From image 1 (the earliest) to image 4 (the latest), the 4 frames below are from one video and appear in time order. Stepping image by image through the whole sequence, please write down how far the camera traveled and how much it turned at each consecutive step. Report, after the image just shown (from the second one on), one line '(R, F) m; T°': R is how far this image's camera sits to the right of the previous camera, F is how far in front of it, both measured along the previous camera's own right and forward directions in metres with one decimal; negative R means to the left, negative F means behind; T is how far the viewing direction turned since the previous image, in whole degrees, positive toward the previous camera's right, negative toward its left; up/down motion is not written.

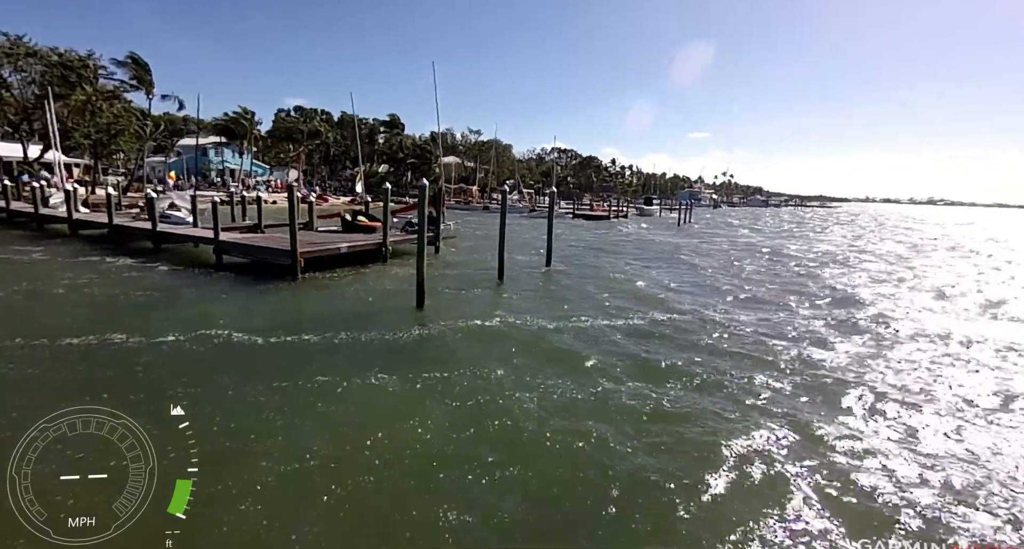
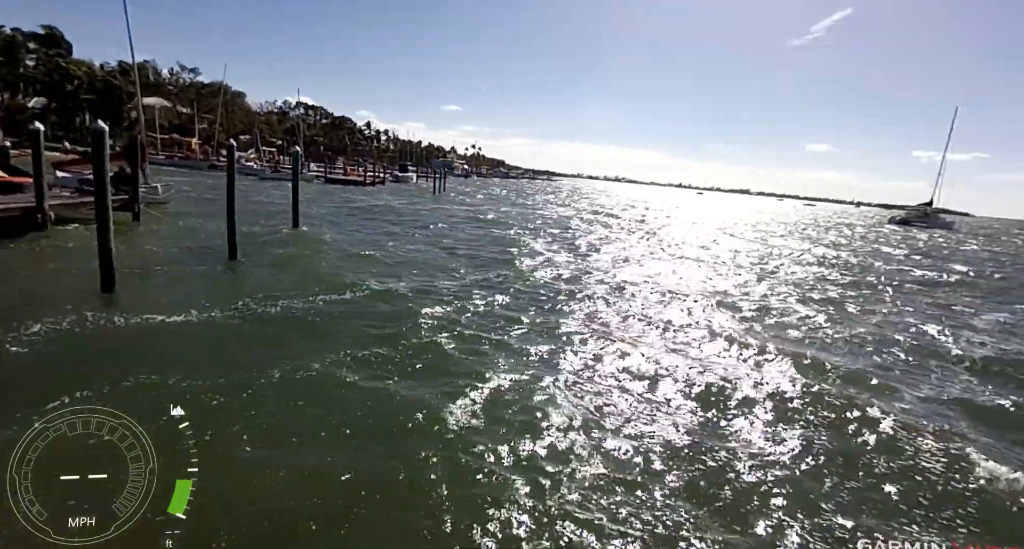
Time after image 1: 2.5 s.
(-1.1, +0.6) m; +34°
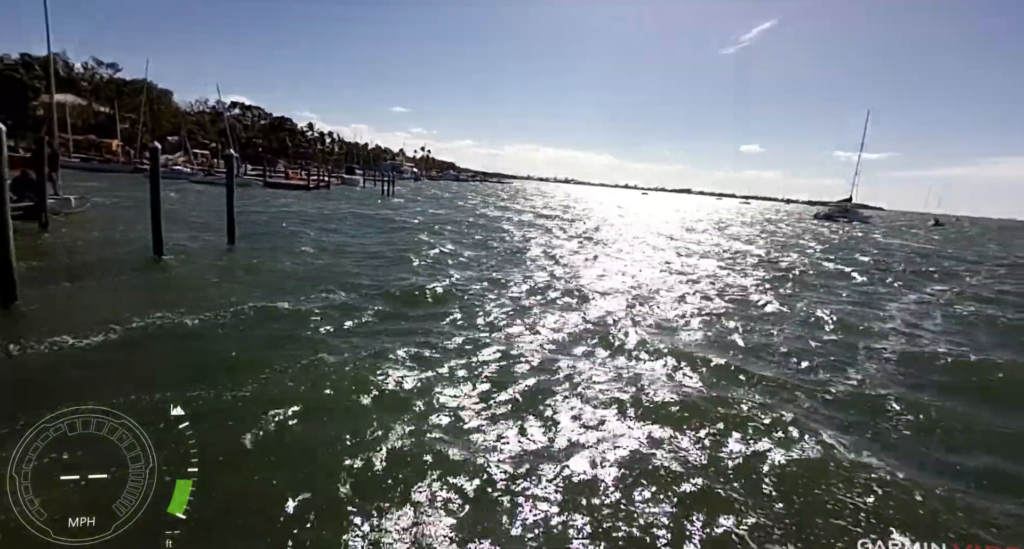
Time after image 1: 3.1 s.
(-0.4, 0.0) m; +7°
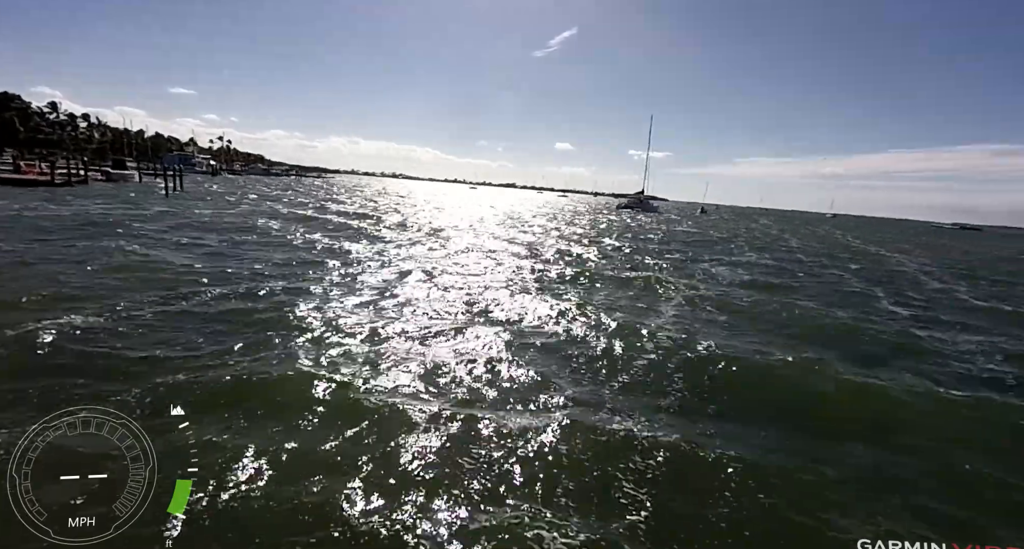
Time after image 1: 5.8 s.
(-0.6, +0.2) m; +22°
